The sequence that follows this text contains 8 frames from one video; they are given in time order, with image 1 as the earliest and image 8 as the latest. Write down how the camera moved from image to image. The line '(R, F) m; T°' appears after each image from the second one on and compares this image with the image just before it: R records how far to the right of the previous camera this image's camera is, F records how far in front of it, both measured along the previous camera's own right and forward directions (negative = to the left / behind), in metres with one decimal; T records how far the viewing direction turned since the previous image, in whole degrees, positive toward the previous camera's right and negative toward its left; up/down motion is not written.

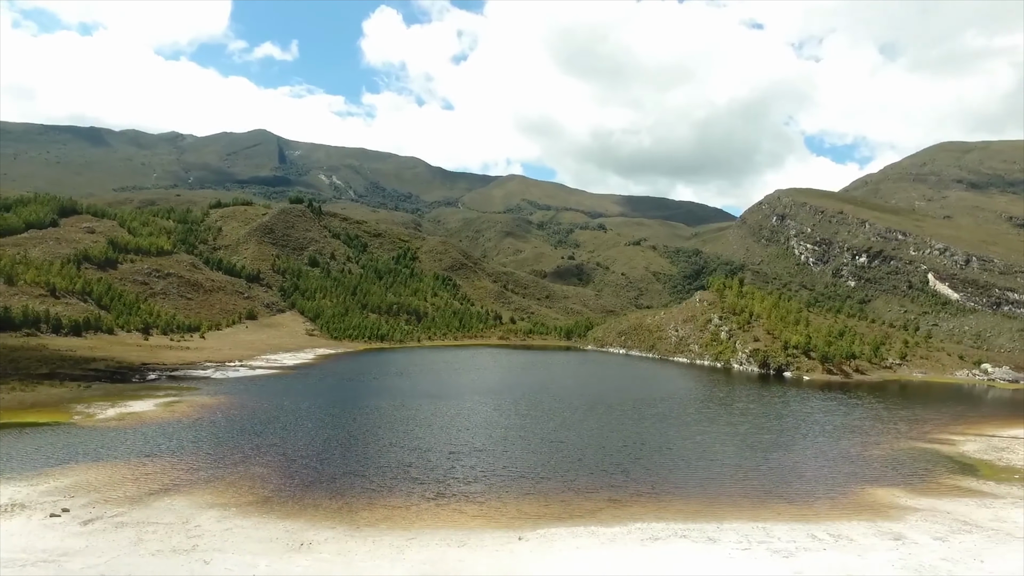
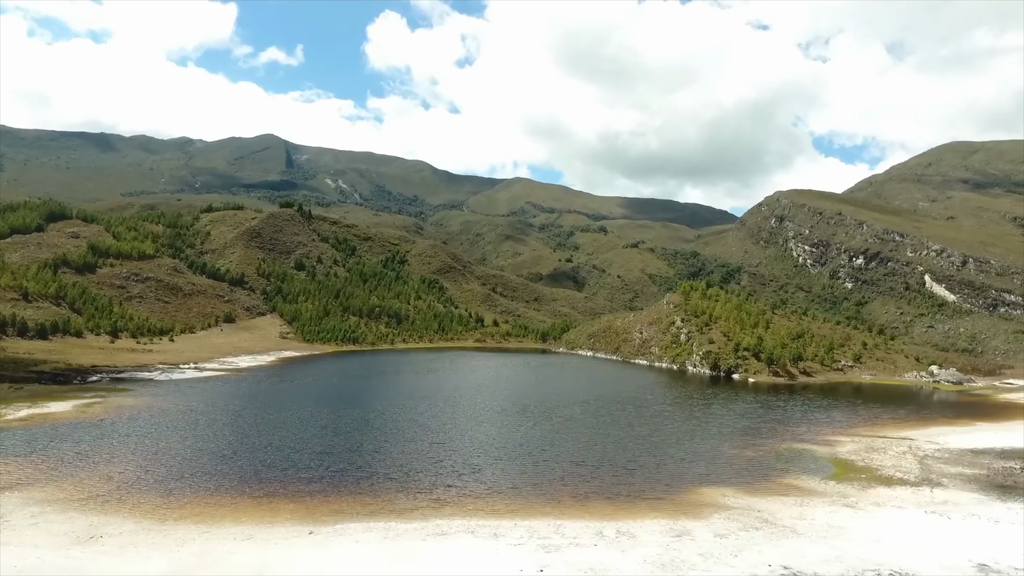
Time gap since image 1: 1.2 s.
(+8.1, -0.8) m; -1°
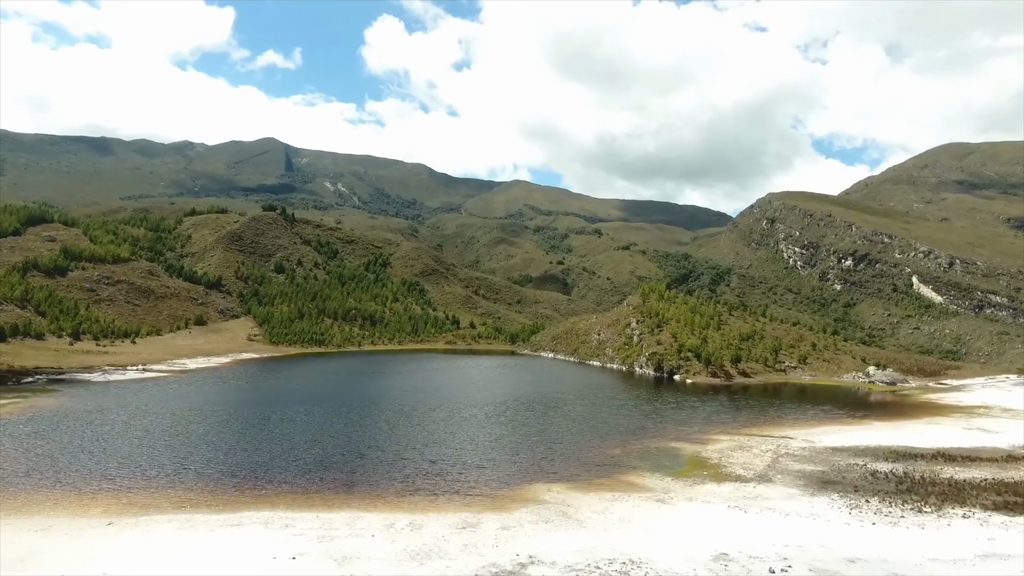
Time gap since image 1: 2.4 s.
(+8.1, -0.9) m; 0°
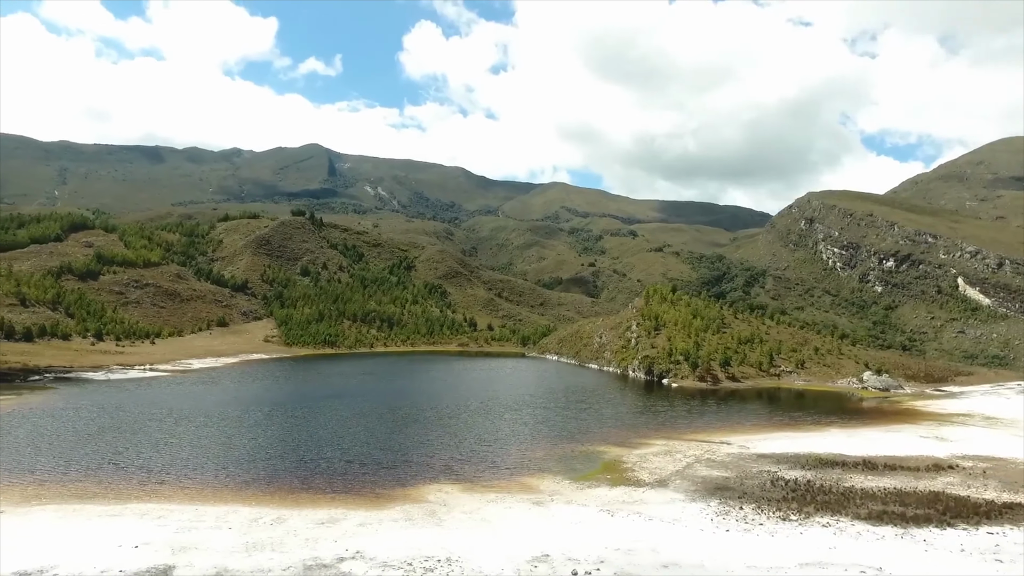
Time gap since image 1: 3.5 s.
(+7.3, -0.5) m; -4°
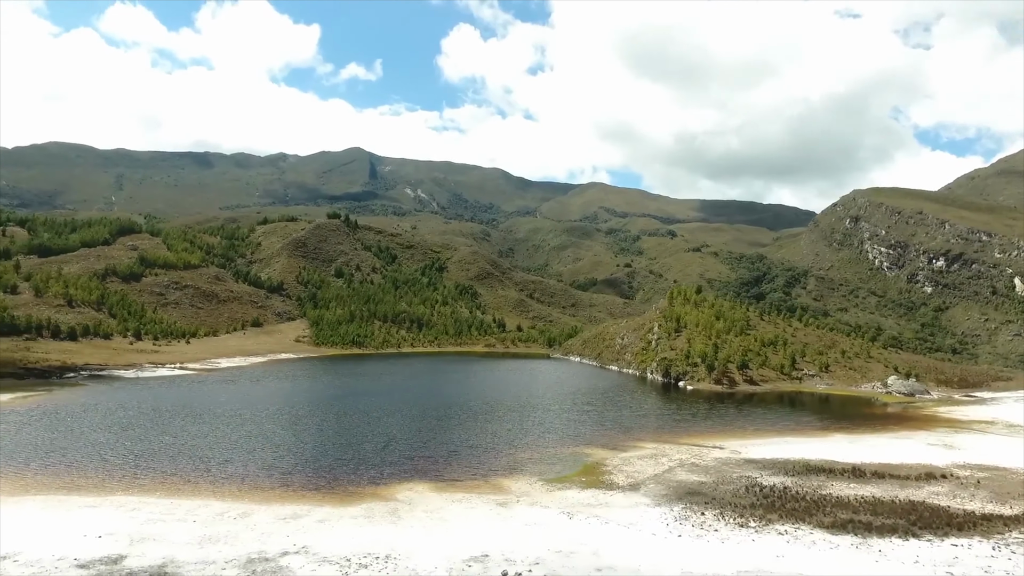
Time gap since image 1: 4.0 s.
(+3.5, -0.1) m; -4°
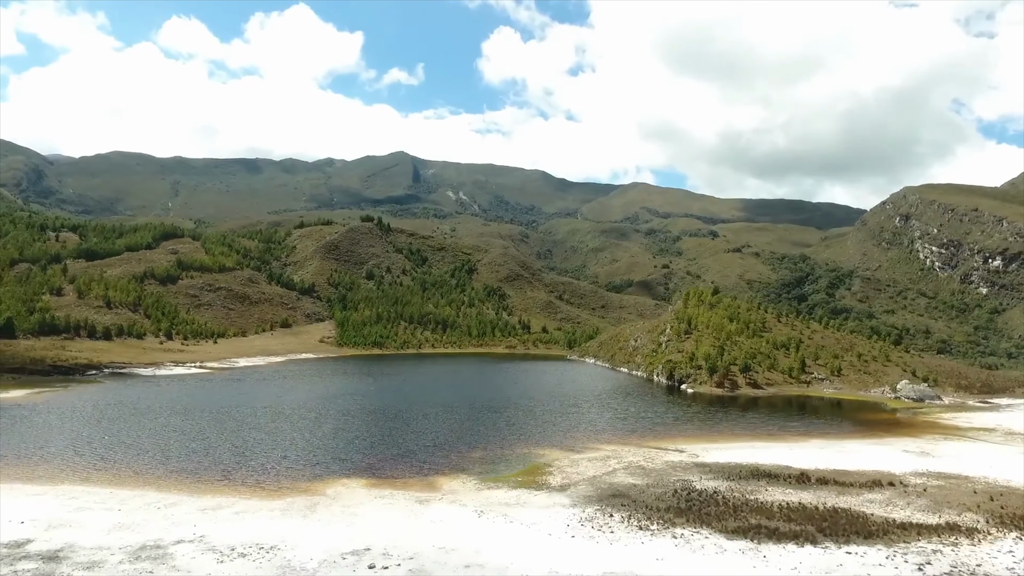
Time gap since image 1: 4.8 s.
(+5.8, -0.2) m; -4°
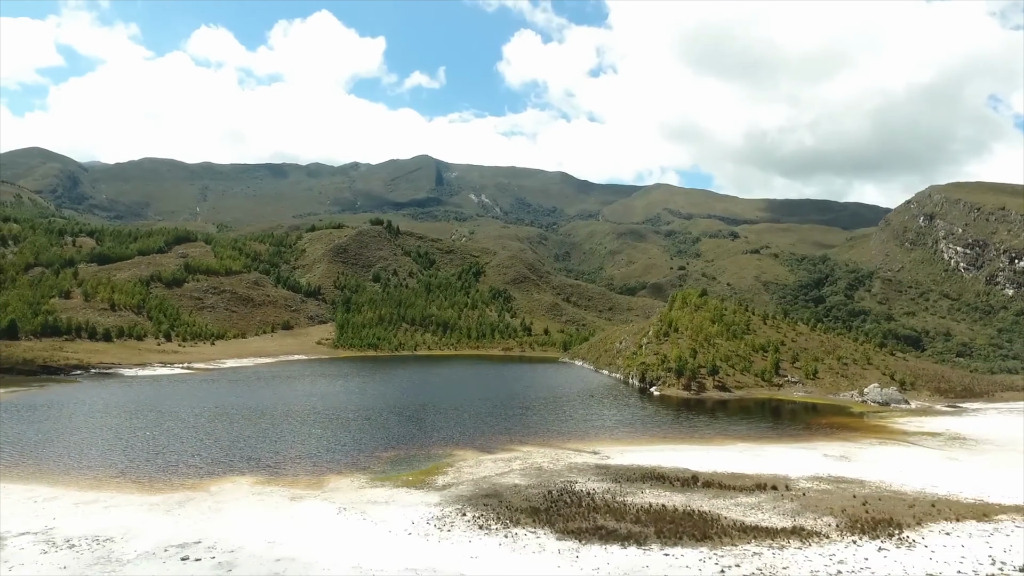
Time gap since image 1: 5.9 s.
(+7.4, -0.3) m; -2°
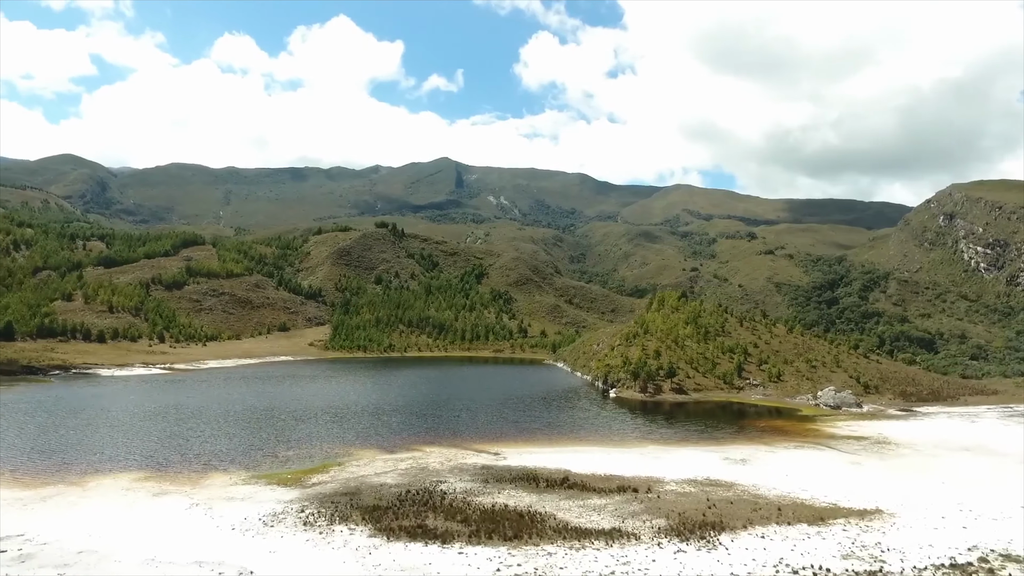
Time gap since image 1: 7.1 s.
(+8.2, -0.3) m; -2°
